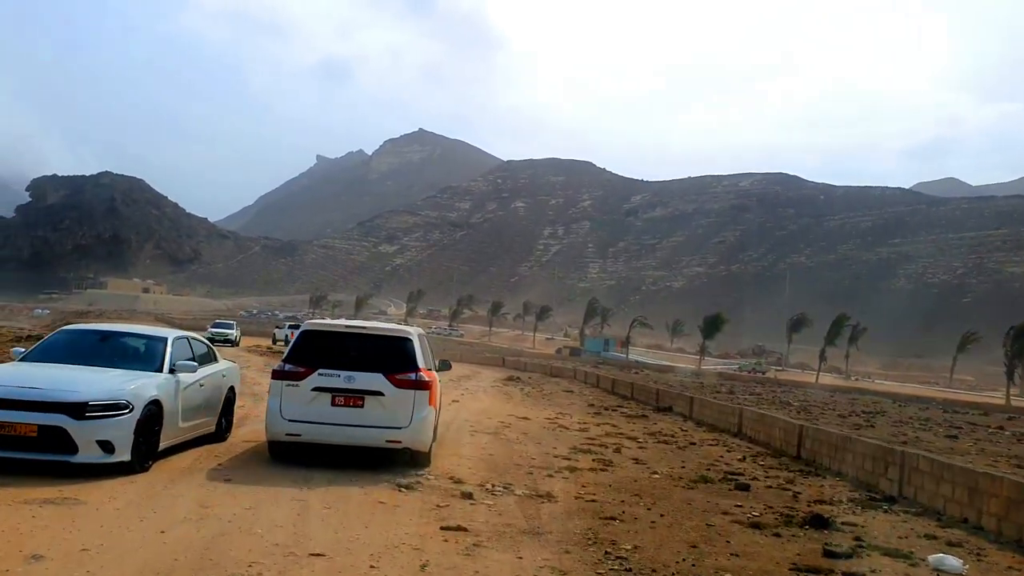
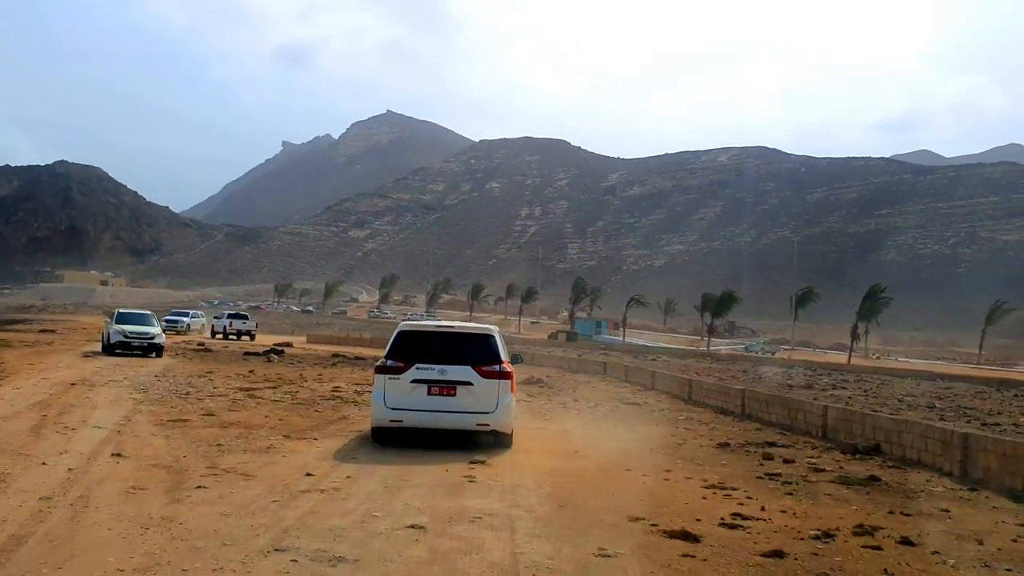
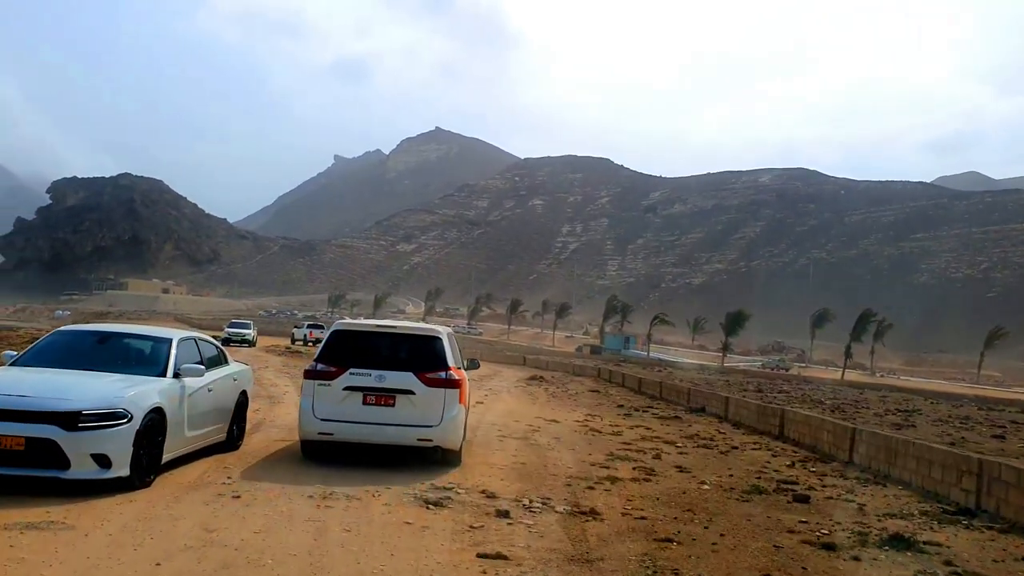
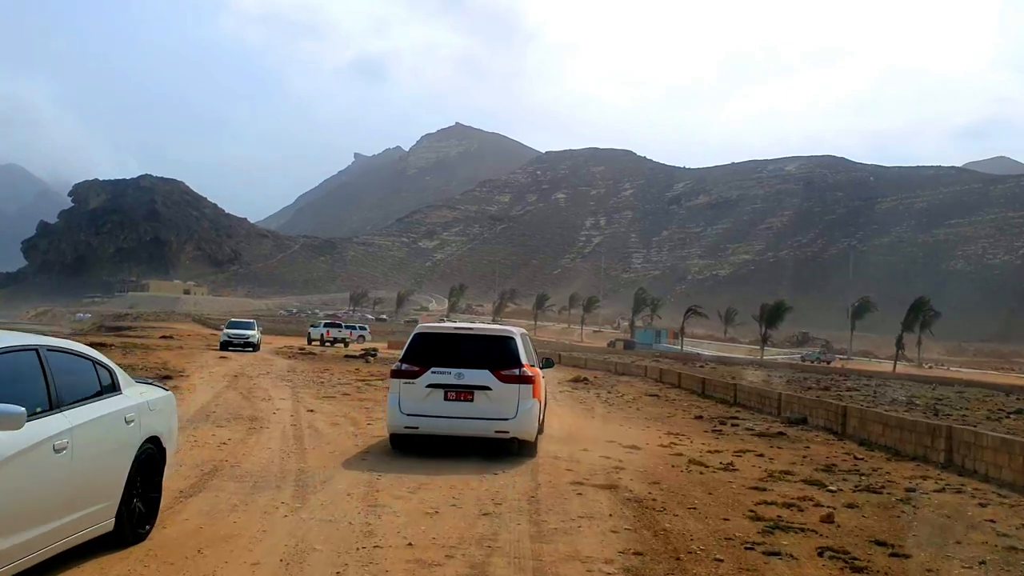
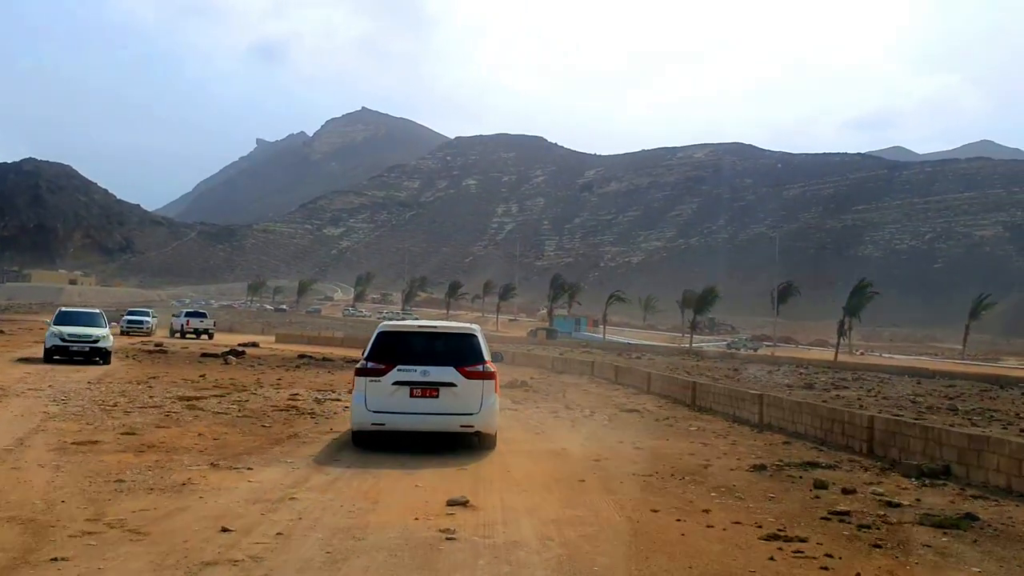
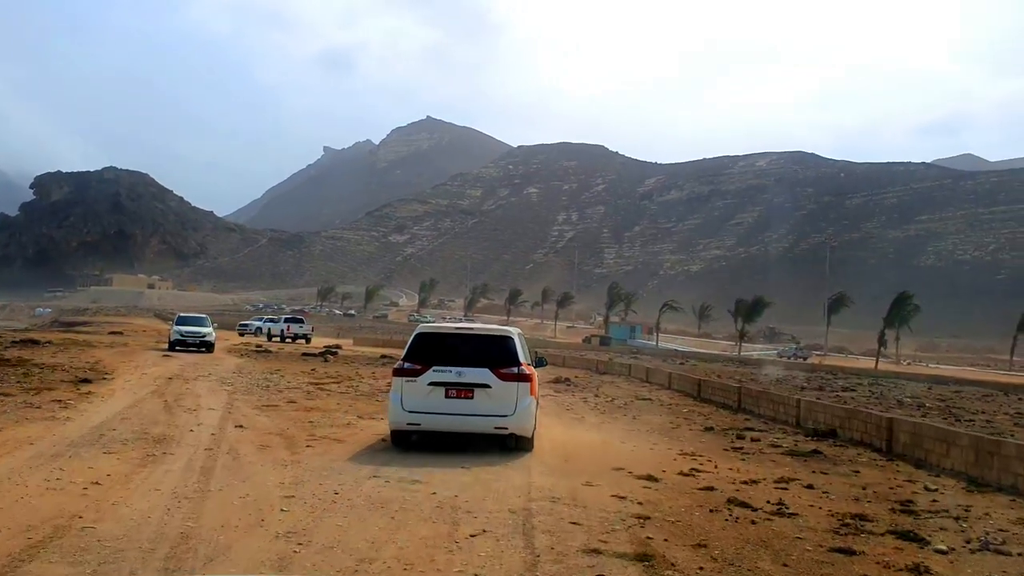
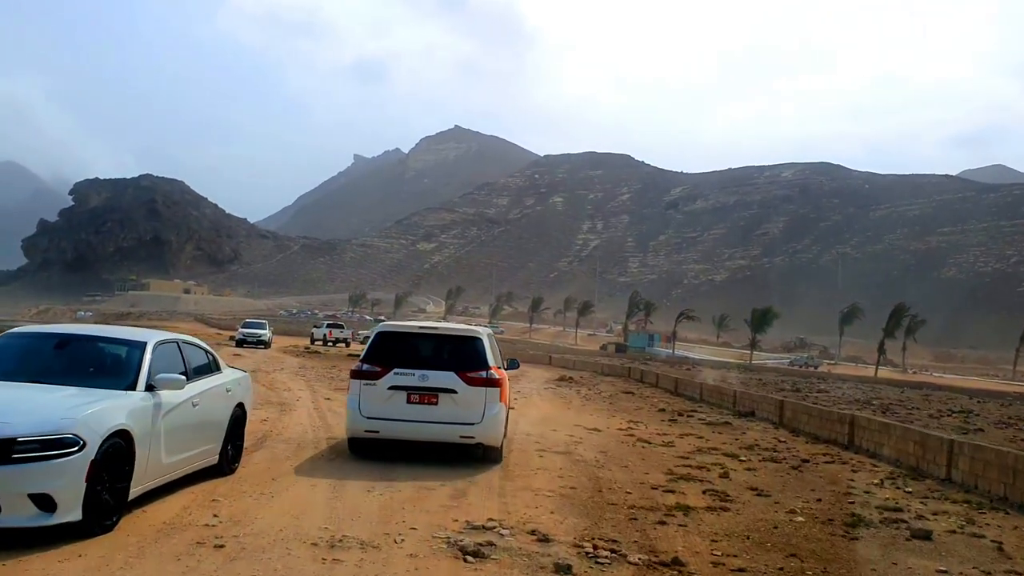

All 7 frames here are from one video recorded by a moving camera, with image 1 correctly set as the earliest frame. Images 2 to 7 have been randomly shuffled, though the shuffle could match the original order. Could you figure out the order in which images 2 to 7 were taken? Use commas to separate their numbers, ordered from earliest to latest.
3, 7, 4, 6, 2, 5
